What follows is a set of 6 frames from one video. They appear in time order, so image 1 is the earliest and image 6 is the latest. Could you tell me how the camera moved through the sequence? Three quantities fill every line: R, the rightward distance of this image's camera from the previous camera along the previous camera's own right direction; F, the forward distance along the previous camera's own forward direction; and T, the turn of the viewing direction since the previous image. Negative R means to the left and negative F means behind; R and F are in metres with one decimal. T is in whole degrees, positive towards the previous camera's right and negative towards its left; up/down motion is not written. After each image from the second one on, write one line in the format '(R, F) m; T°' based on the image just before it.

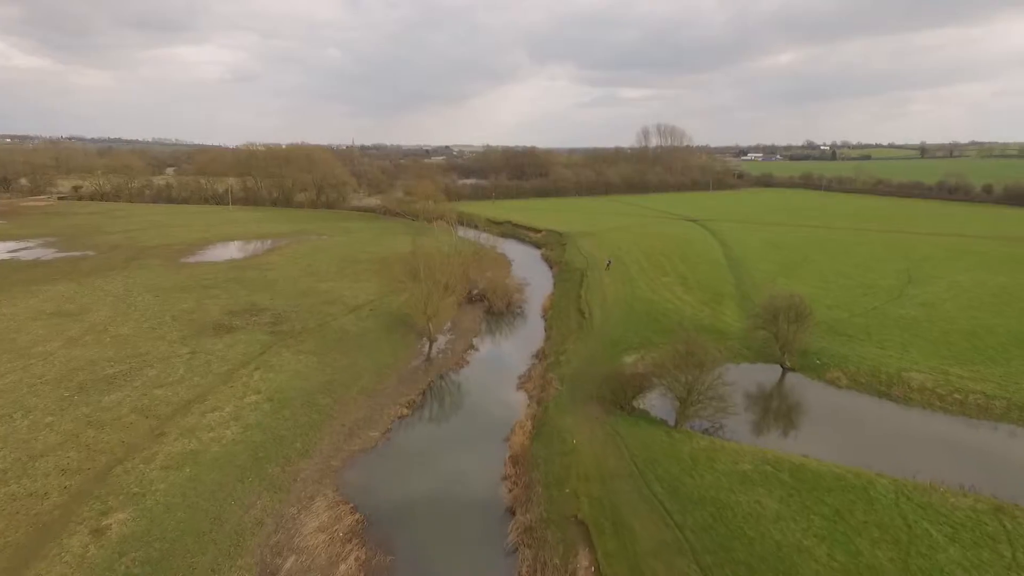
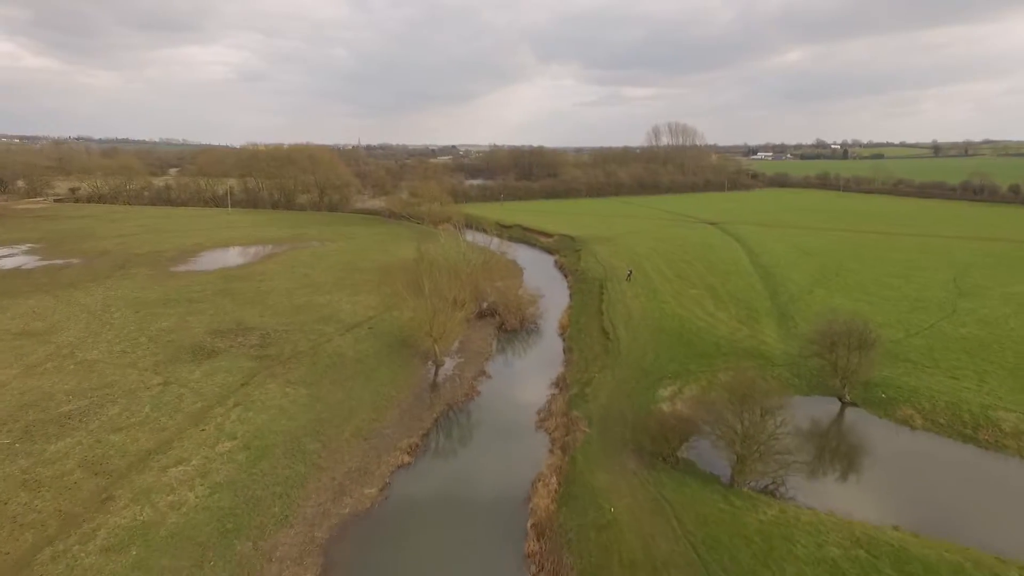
(-0.4, +3.2) m; -1°
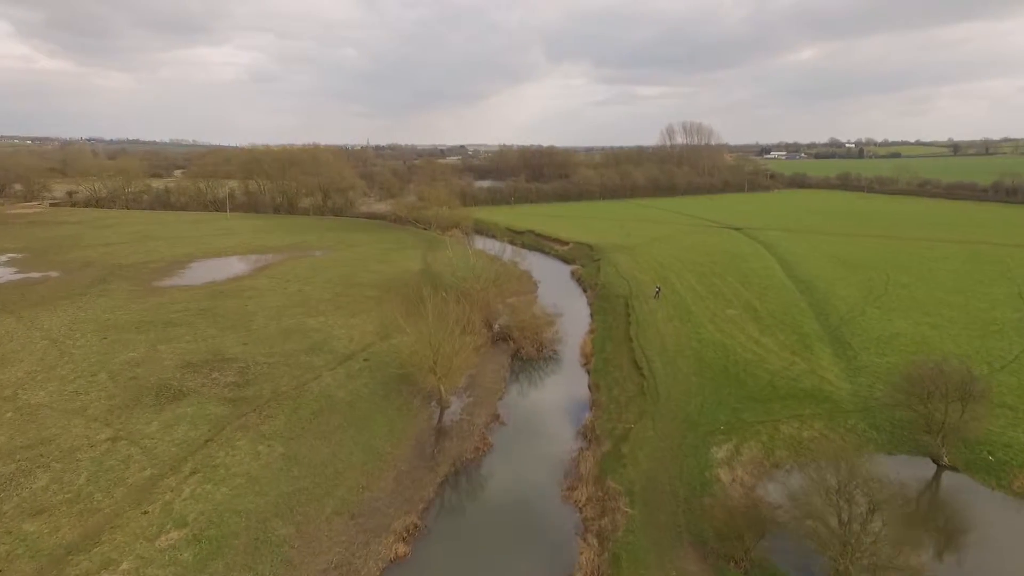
(-0.3, +3.8) m; -1°
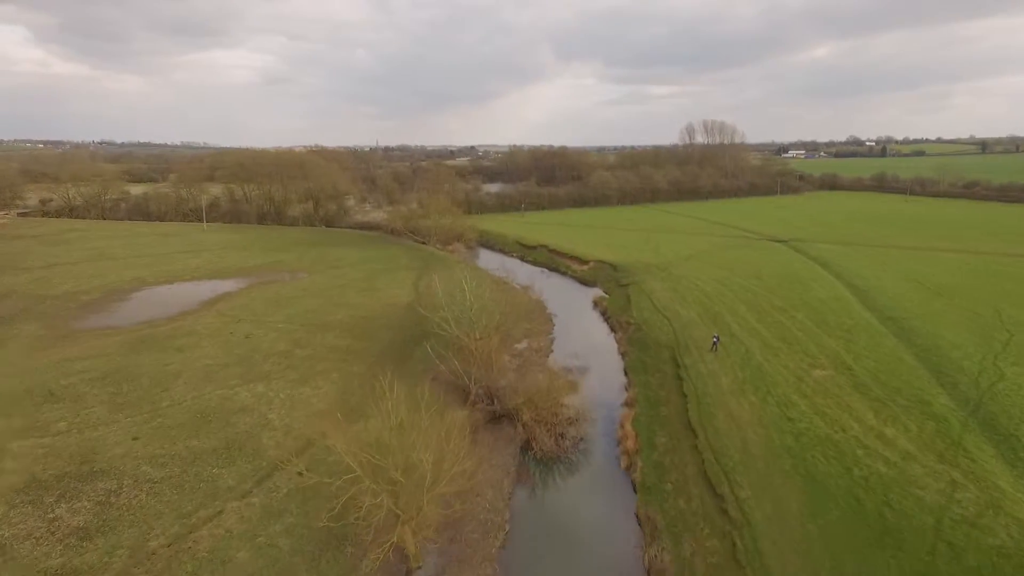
(+0.1, +8.4) m; -1°
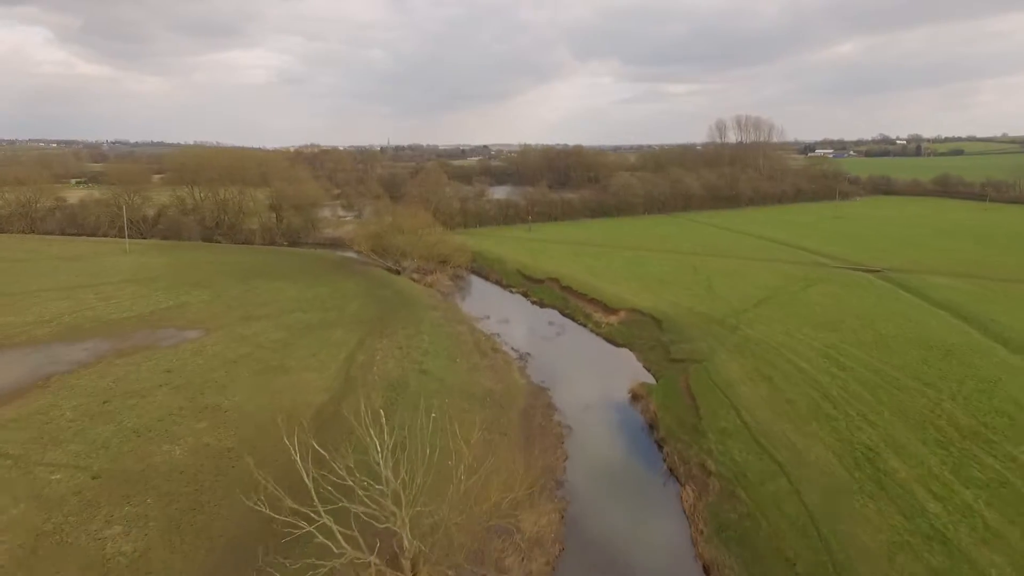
(+1.0, +14.7) m; -1°
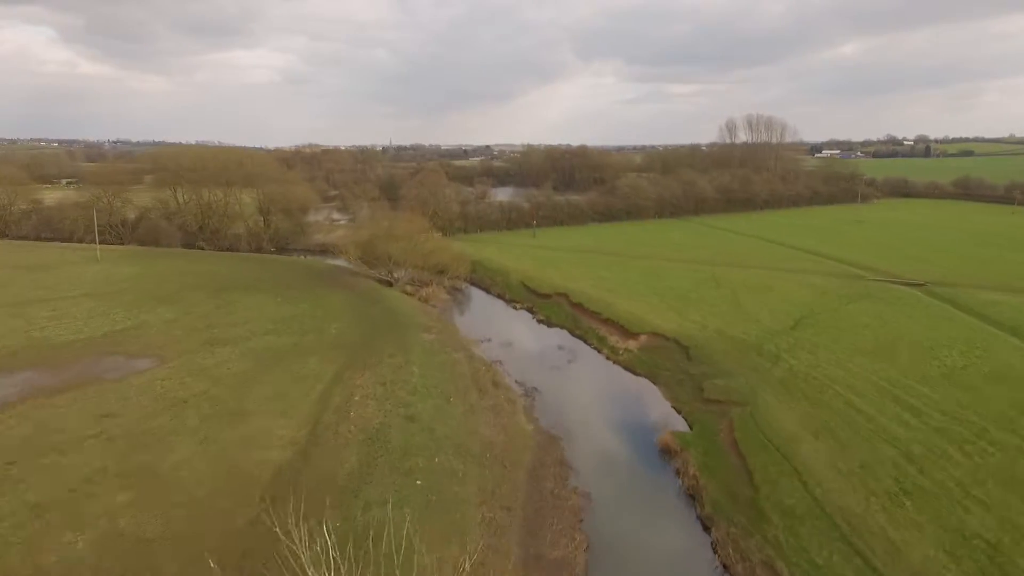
(-0.1, +4.3) m; 0°
